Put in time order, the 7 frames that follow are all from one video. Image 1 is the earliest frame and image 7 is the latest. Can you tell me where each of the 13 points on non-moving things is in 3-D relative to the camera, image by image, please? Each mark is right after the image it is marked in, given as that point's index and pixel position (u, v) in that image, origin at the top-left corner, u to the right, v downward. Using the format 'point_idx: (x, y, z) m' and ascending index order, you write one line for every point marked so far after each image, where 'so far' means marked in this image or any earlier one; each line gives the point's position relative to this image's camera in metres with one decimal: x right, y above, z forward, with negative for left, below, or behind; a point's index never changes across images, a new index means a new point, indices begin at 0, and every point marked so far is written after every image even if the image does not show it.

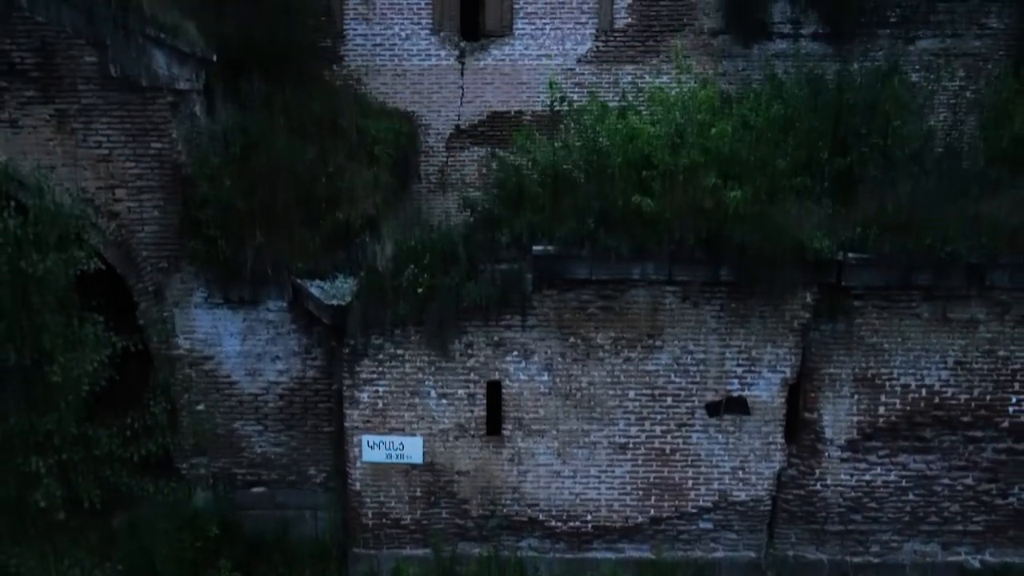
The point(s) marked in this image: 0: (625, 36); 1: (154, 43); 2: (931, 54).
0: (+1.1, +2.4, +8.2) m
1: (-2.3, +1.5, +5.5) m
2: (+3.9, +2.2, +8.2) m
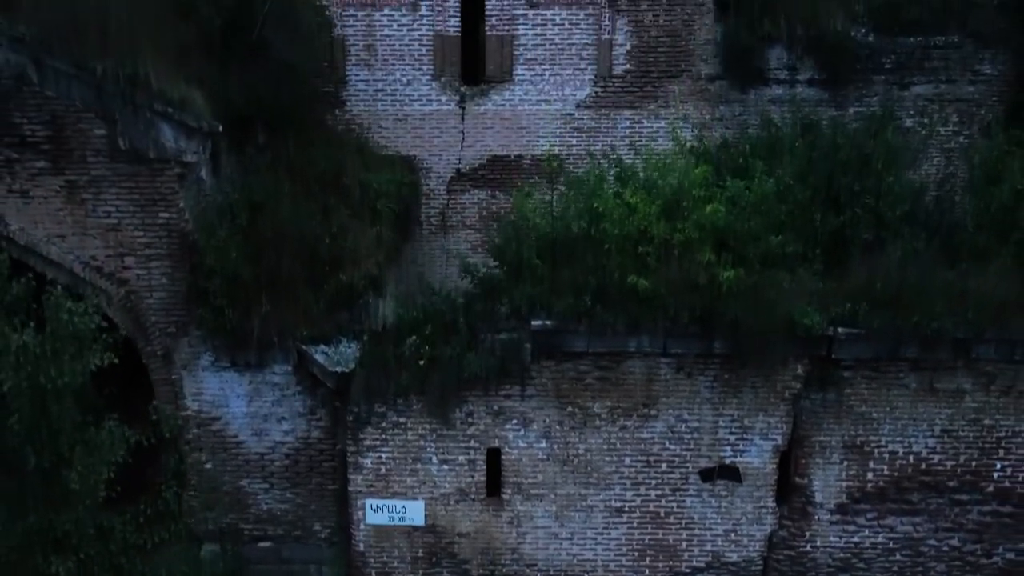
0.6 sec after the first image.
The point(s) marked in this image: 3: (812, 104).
0: (+1.1, +2.0, +8.3) m
1: (-2.3, +1.1, +5.7) m
2: (+3.9, +1.8, +8.3) m
3: (+2.9, +1.7, +8.3) m
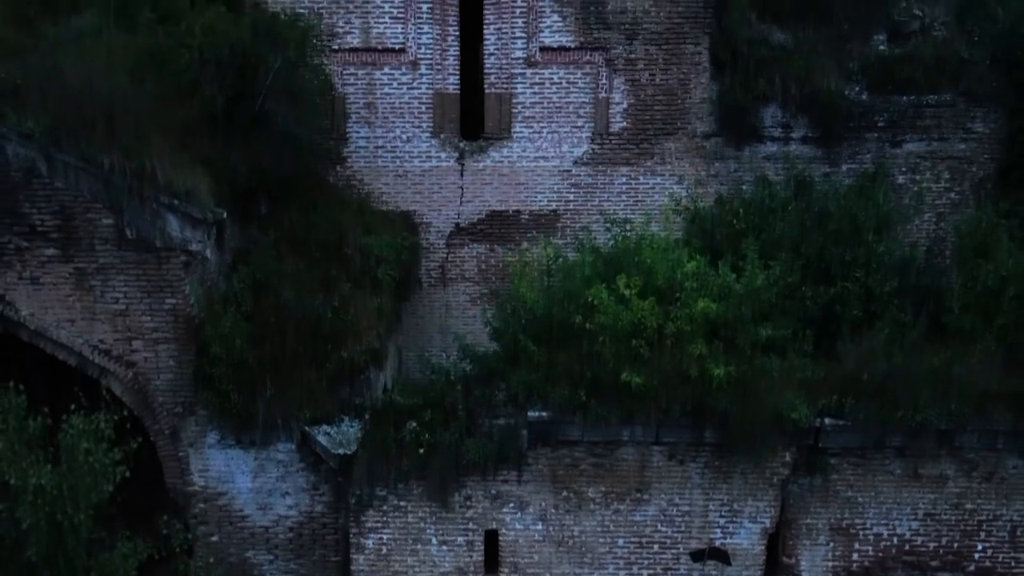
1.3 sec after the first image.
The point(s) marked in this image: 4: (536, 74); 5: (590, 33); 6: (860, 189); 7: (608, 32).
0: (+1.0, +1.4, +8.4) m
1: (-2.3, +0.5, +5.8) m
2: (+3.9, +1.3, +8.4) m
3: (+2.9, +1.2, +8.5) m
4: (+0.2, +2.0, +8.3) m
5: (+0.7, +2.4, +8.2) m
6: (+3.3, +0.9, +8.3) m
7: (+0.9, +2.4, +8.2) m
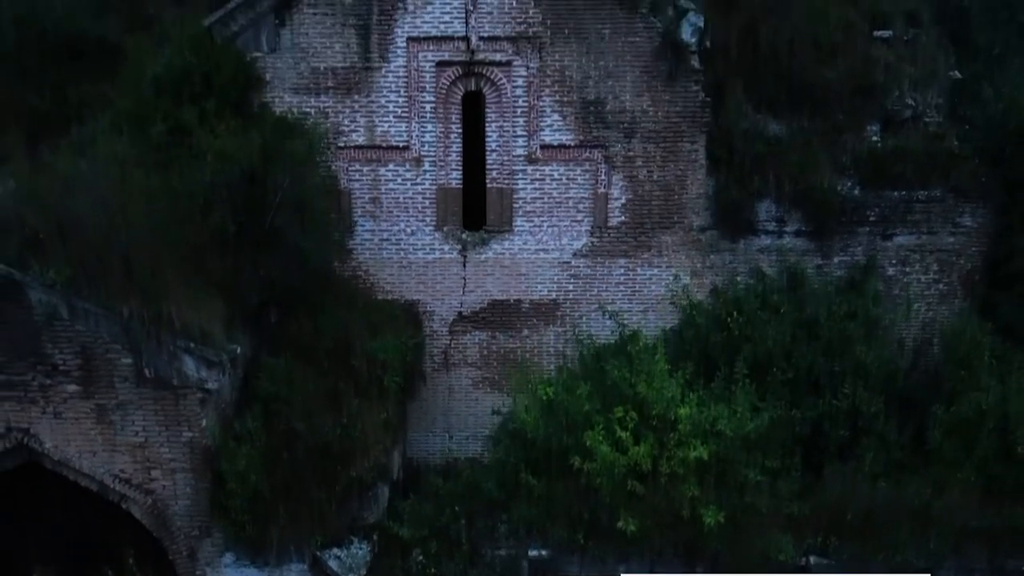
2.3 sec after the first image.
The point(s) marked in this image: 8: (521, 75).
0: (+1.1, +0.6, +8.6) m
1: (-2.3, -0.4, +6.1) m
2: (+3.9, +0.4, +8.7) m
3: (+2.9, +0.3, +8.7) m
4: (+0.2, +1.1, +8.5) m
5: (+0.7, +1.5, +8.4) m
6: (+3.3, 0.0, +8.5) m
7: (+0.9, +1.5, +8.4) m
8: (+0.1, +2.0, +8.3) m
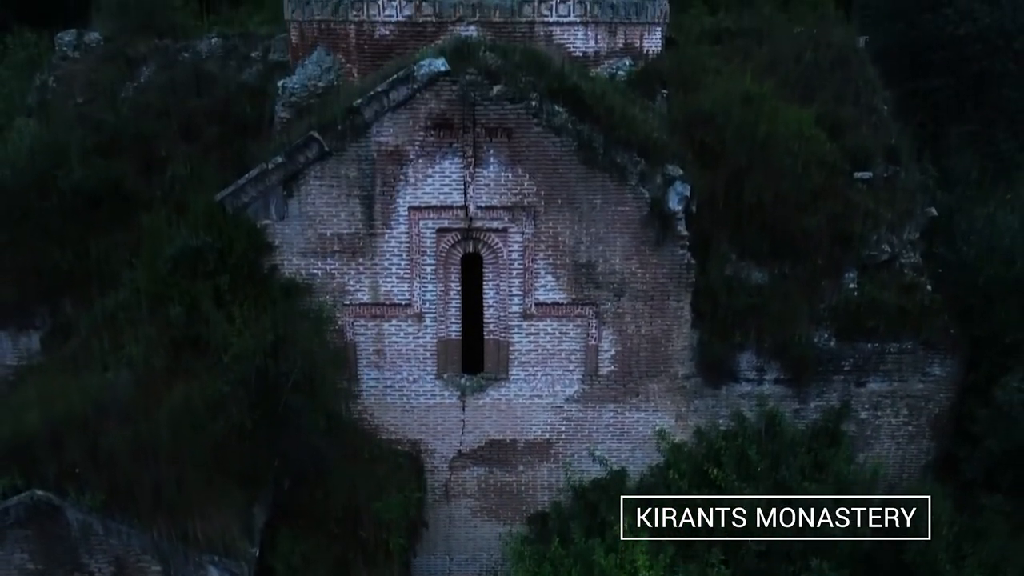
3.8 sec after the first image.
0: (+1.0, -1.0, +9.2) m
1: (-2.3, -2.1, +6.7) m
2: (+3.9, -1.1, +9.2) m
3: (+2.8, -1.2, +9.3) m
4: (+0.2, -0.4, +9.0) m
5: (+0.7, 0.0, +8.9) m
6: (+3.2, -1.5, +9.1) m
7: (+0.9, 0.0, +8.9) m
8: (+0.1, +0.5, +8.8) m
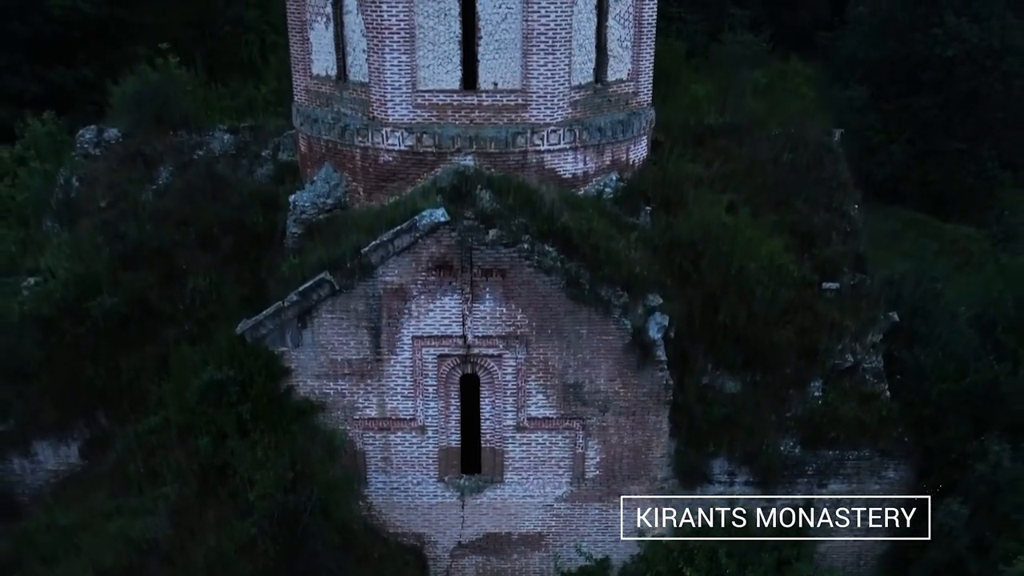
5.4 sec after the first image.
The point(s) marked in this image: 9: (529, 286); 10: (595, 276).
0: (+1.0, -2.3, +10.2) m
1: (-2.4, -3.5, +7.7) m
2: (+3.8, -2.4, +10.2) m
3: (+2.8, -2.5, +10.2) m
4: (+0.1, -1.7, +9.9) m
5: (+0.6, -1.3, +9.8) m
6: (+3.2, -2.8, +10.1) m
7: (+0.8, -1.3, +9.8) m
8: (0.0, -0.8, +9.6) m
9: (+0.2, 0.0, +9.3) m
10: (+0.9, +0.1, +9.3) m
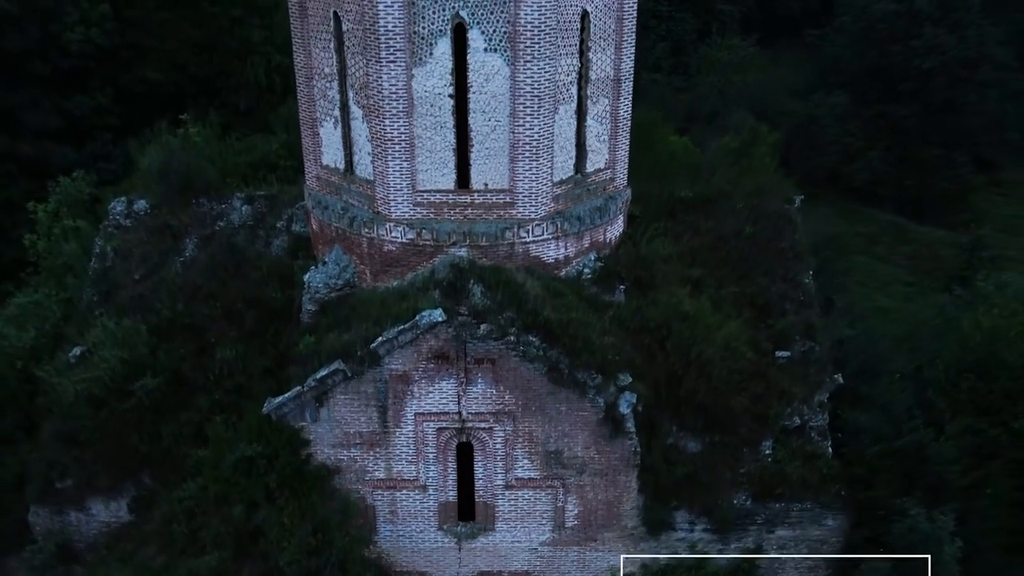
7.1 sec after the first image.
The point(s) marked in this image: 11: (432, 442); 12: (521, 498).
0: (+0.8, -3.3, +11.7) m
1: (-2.5, -4.7, +9.4) m
2: (+3.7, -3.4, +11.8) m
3: (+2.6, -3.4, +11.8) m
4: (0.0, -2.7, +11.5) m
5: (+0.5, -2.4, +11.3) m
6: (+3.0, -3.8, +11.7) m
7: (+0.7, -2.3, +11.3) m
8: (-0.1, -1.9, +11.1) m
9: (0.0, -1.0, +10.8) m
10: (+0.7, -0.9, +10.7) m
11: (-1.0, -2.0, +11.2) m
12: (+0.1, -2.8, +11.5) m
